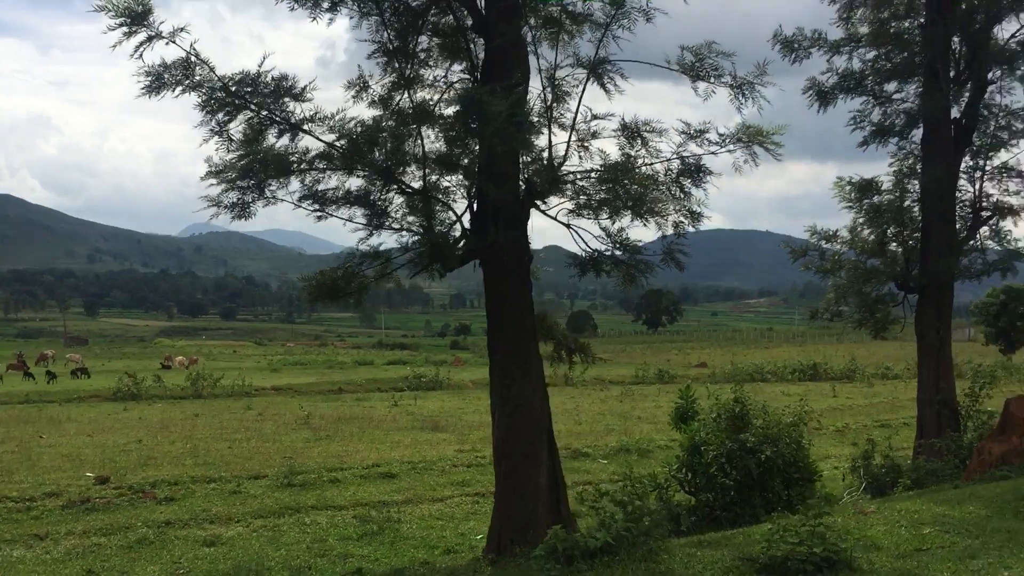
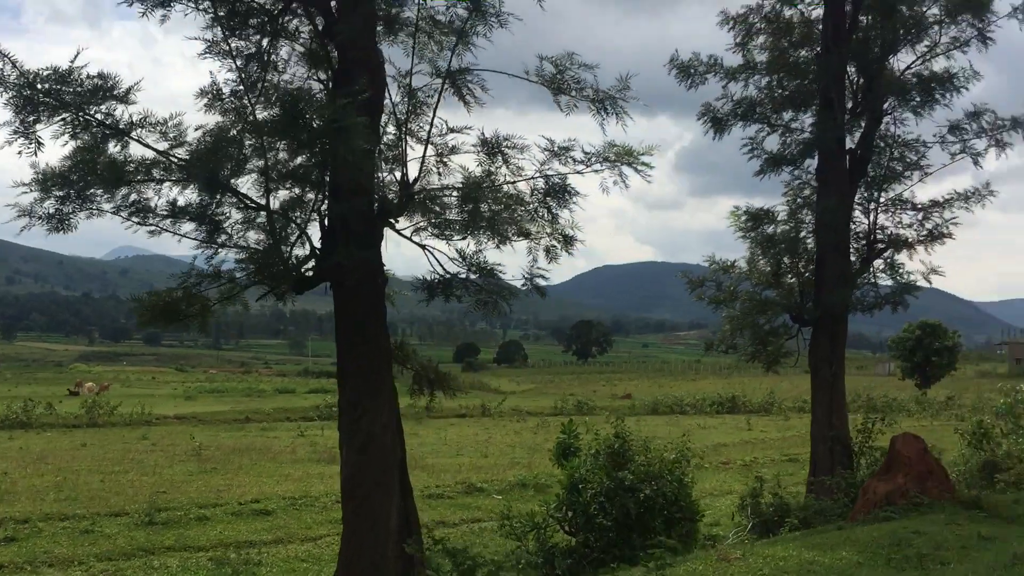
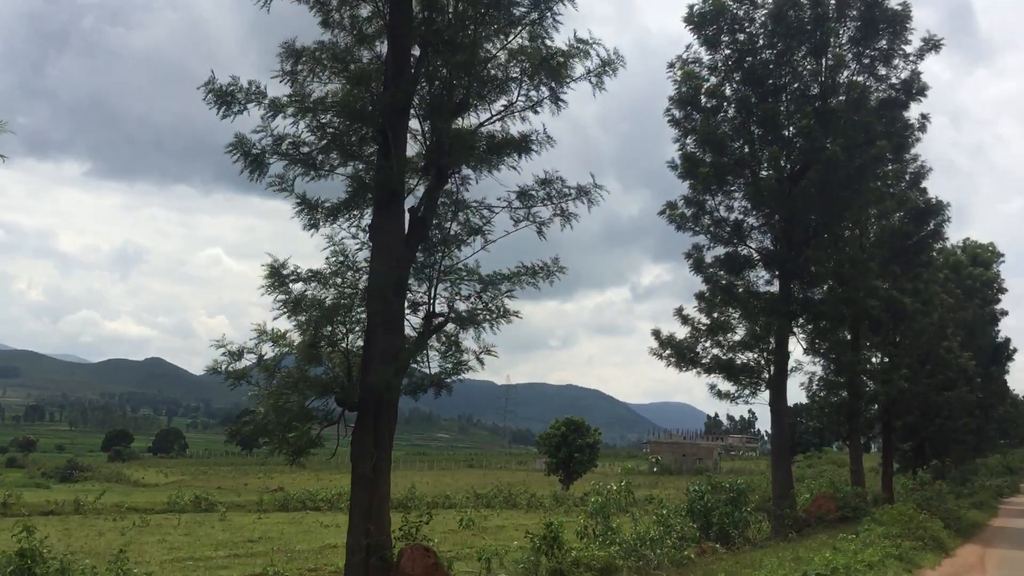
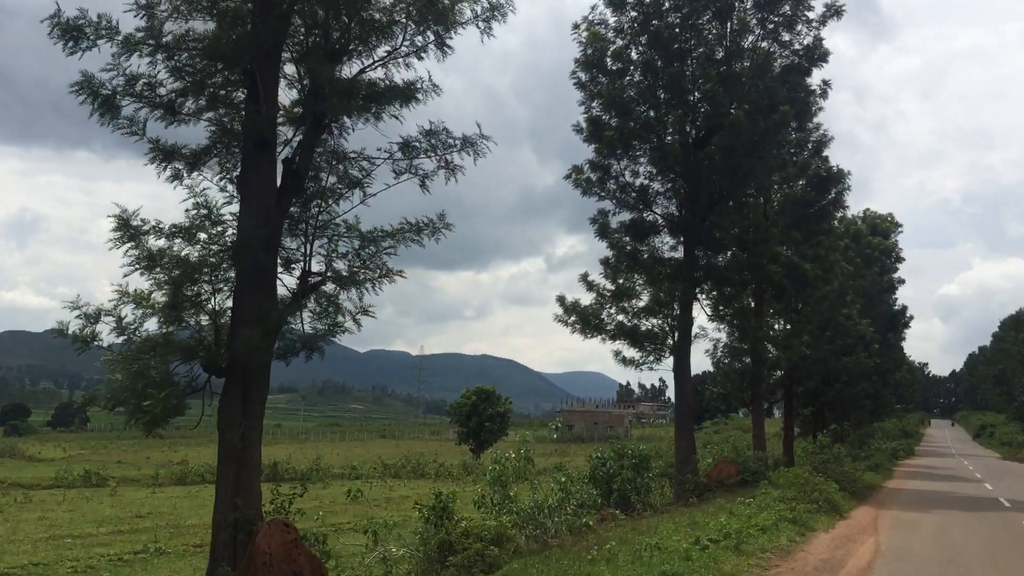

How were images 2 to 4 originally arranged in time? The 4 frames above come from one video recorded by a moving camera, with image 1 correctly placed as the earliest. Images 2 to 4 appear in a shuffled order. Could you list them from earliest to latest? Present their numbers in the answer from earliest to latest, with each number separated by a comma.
2, 3, 4
